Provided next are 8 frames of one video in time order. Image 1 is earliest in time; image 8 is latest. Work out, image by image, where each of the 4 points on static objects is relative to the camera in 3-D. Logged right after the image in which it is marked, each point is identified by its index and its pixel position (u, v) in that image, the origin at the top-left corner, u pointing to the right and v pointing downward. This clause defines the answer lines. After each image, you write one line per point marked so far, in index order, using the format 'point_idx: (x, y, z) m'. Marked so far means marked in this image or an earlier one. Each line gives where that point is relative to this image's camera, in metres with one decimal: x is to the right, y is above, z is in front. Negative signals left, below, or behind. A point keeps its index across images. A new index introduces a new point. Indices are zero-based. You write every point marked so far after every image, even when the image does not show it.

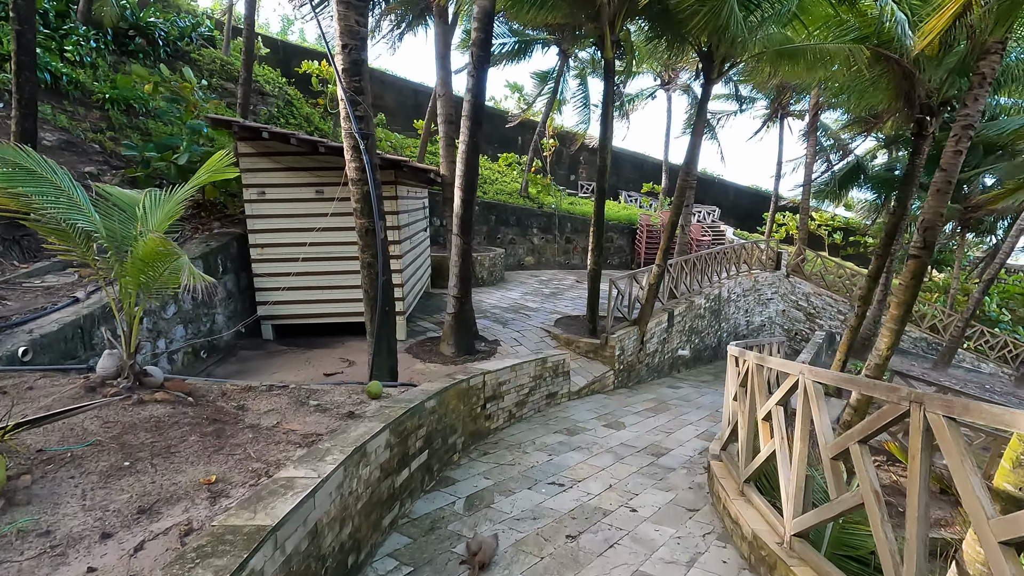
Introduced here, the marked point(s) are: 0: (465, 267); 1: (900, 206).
0: (-0.5, +0.2, +5.6) m
1: (+4.9, +1.0, +6.7) m
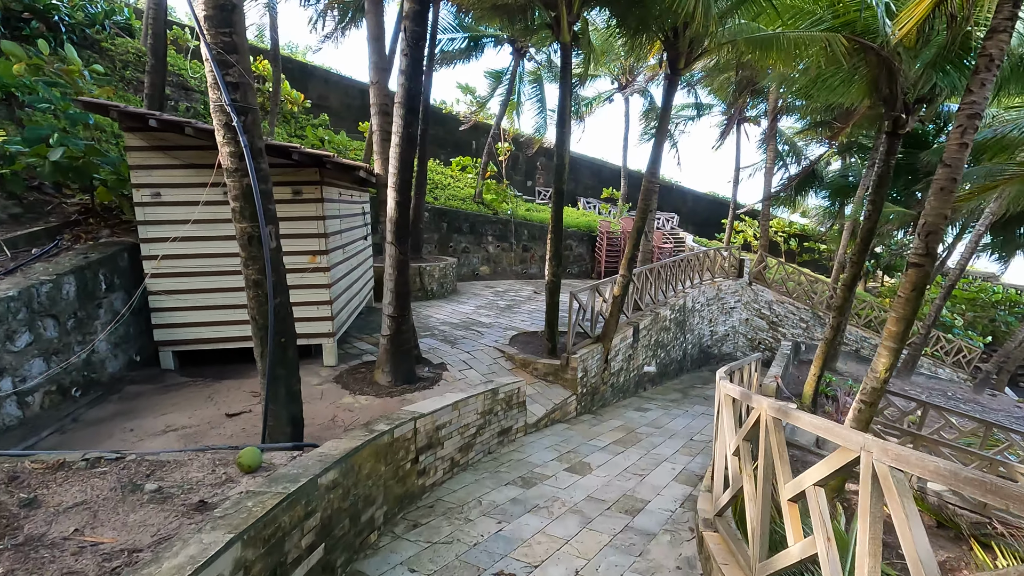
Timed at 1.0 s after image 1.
0: (-1.0, +0.1, +4.8) m
1: (+4.3, +0.9, +6.3) m
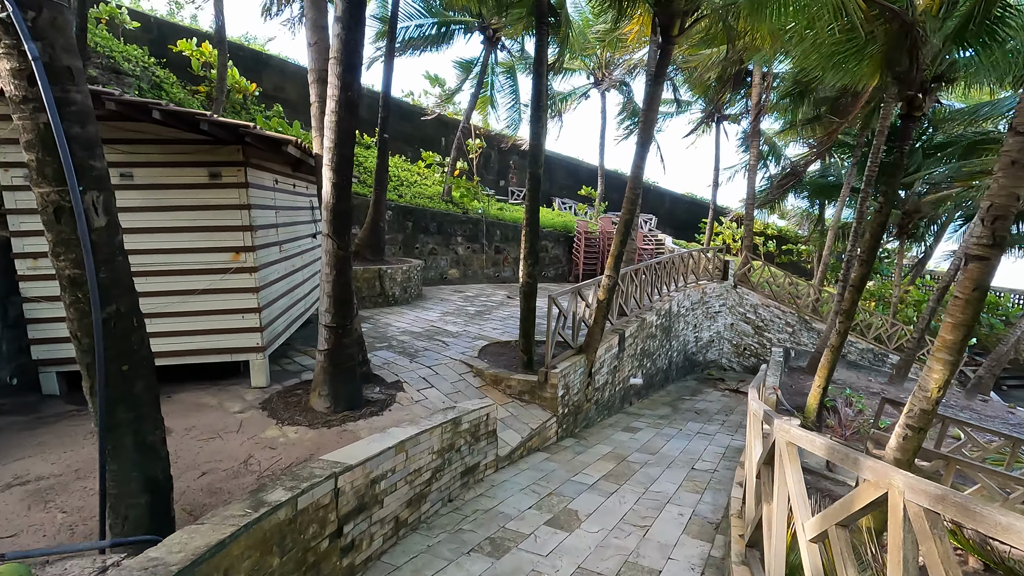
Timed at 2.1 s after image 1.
0: (-1.2, 0.0, +3.8) m
1: (+4.0, +0.9, +5.7) m
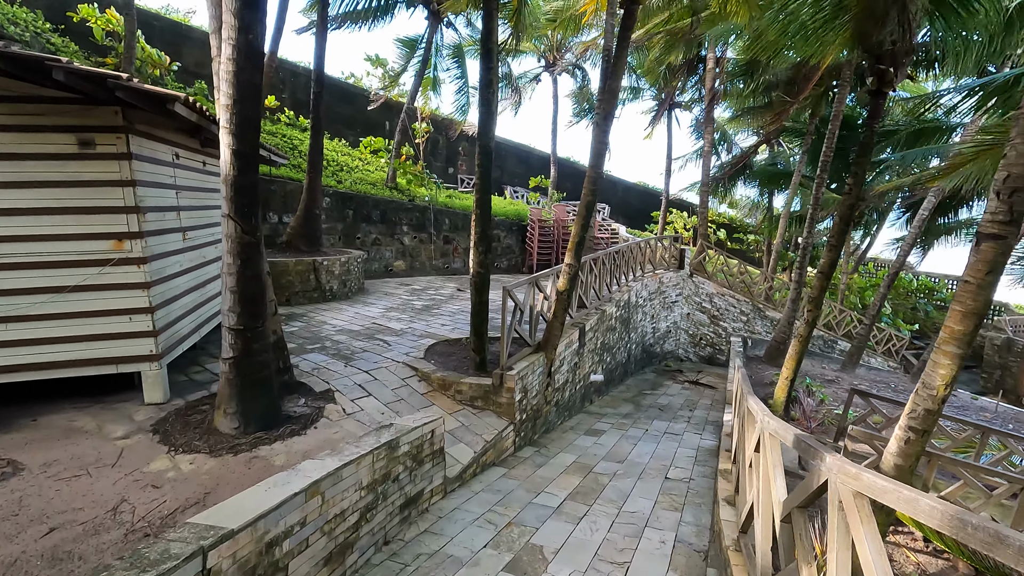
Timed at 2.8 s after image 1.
0: (-1.5, +0.1, +3.1) m
1: (+3.5, +1.0, +5.4) m
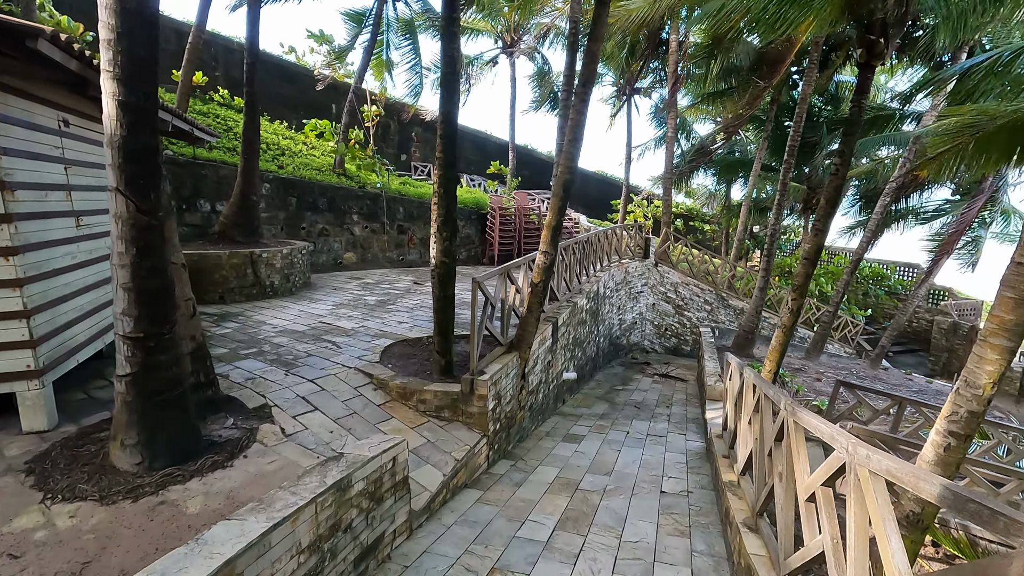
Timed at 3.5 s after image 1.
0: (-1.6, +0.1, +2.4) m
1: (+3.2, +1.2, +5.1) m
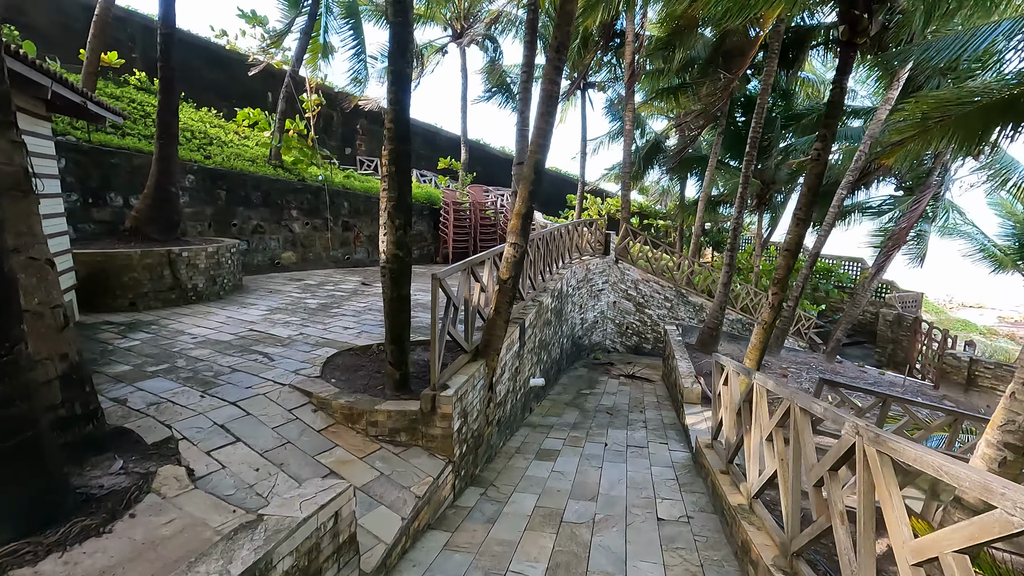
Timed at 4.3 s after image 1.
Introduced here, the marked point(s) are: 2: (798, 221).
0: (-1.7, +0.1, +1.7) m
1: (+2.8, +1.2, +4.8) m
2: (+2.6, +0.6, +4.9) m
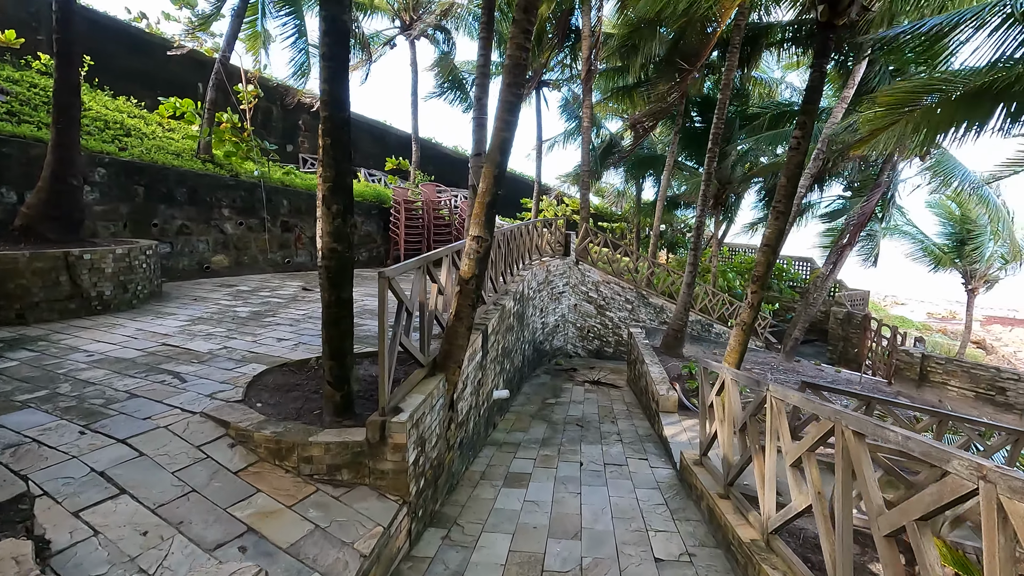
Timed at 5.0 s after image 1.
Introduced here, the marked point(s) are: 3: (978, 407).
0: (-1.7, +0.1, +1.0) m
1: (+2.5, +1.3, +4.5) m
2: (+2.3, +0.6, +4.6) m
3: (+8.1, -2.1, +9.3) m
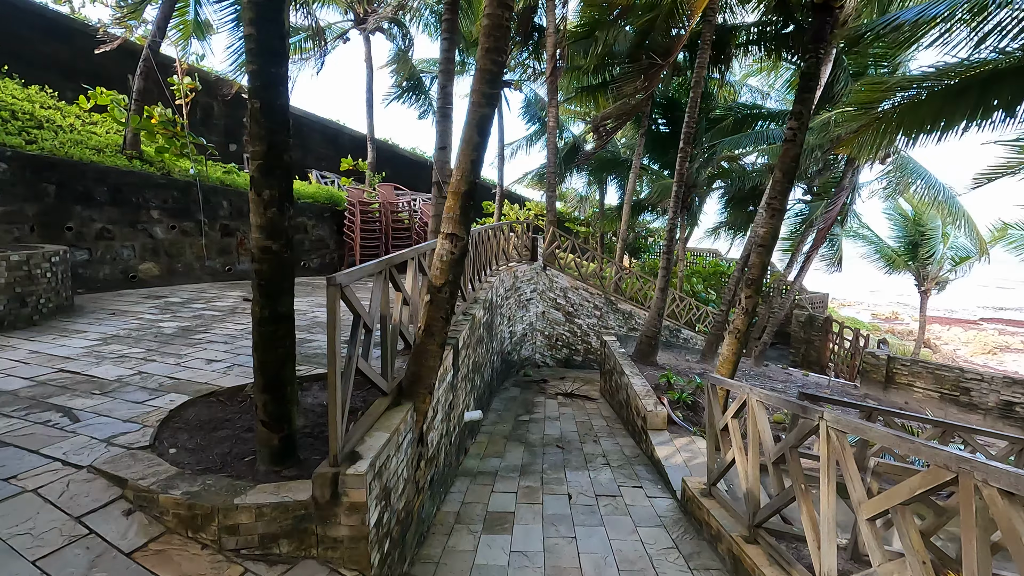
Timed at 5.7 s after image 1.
0: (-1.7, 0.0, +0.4) m
1: (+2.3, +1.2, +4.2) m
2: (+2.1, +0.6, +4.2) m
3: (+7.5, -2.1, +9.3) m
